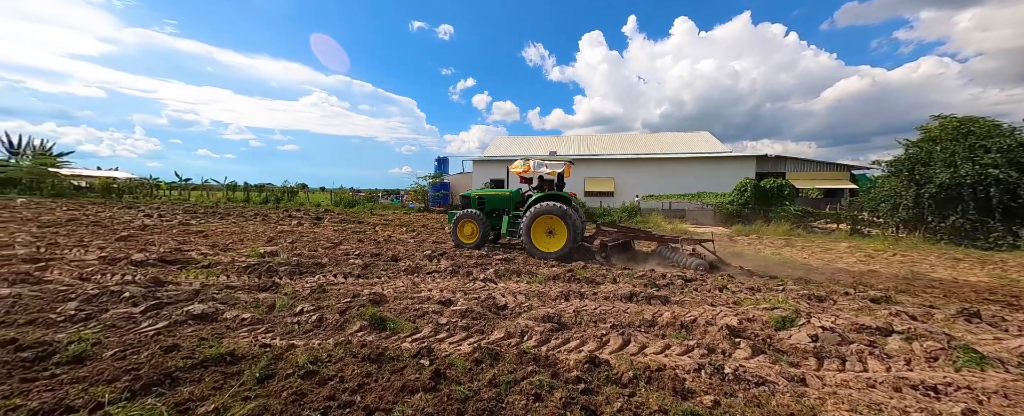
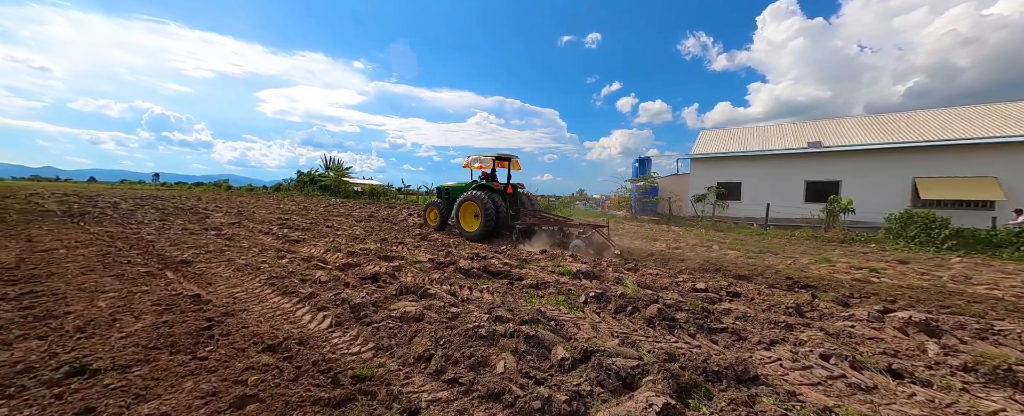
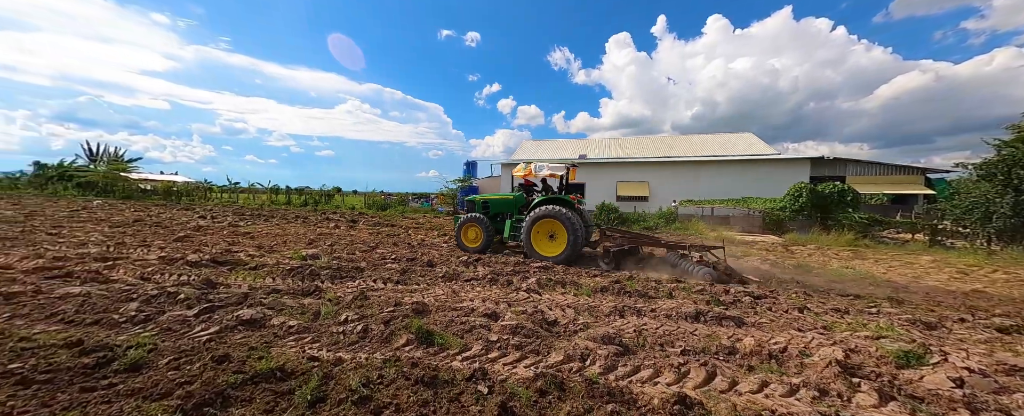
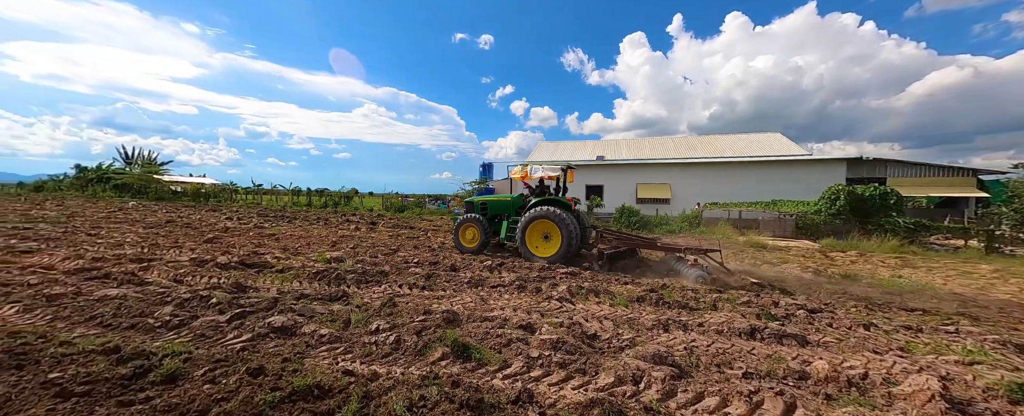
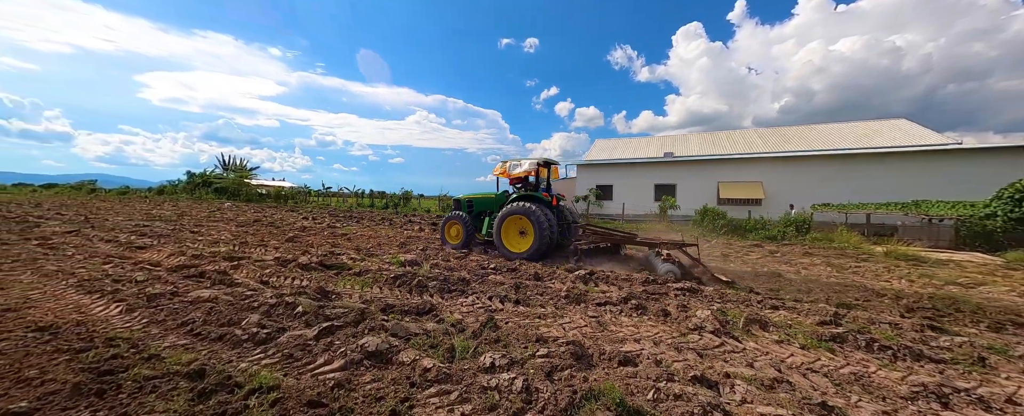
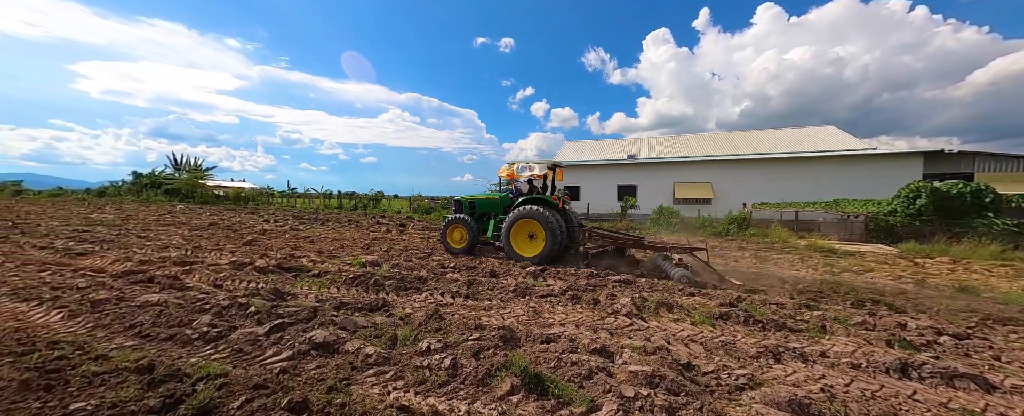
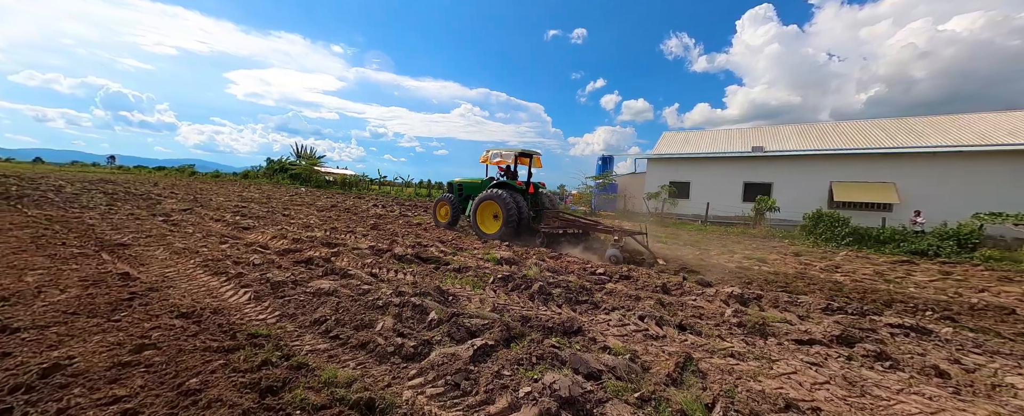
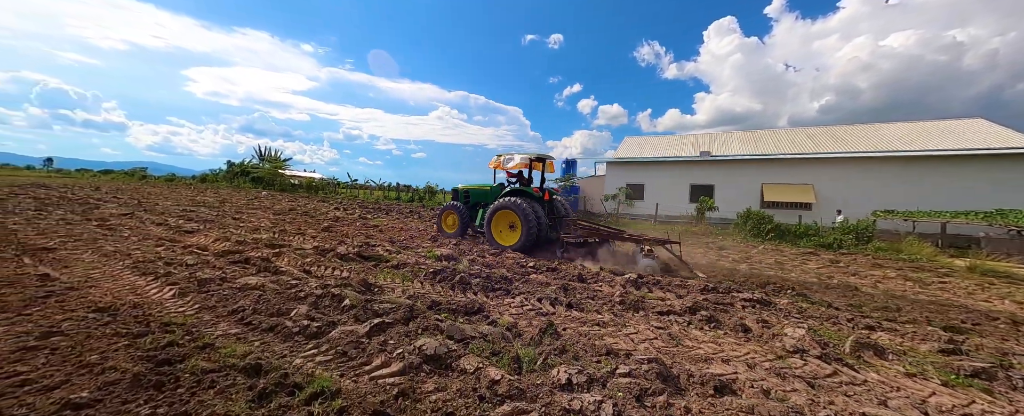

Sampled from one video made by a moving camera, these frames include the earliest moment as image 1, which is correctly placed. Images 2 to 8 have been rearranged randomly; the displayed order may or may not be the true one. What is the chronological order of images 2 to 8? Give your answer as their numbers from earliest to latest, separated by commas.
3, 4, 6, 5, 8, 7, 2
